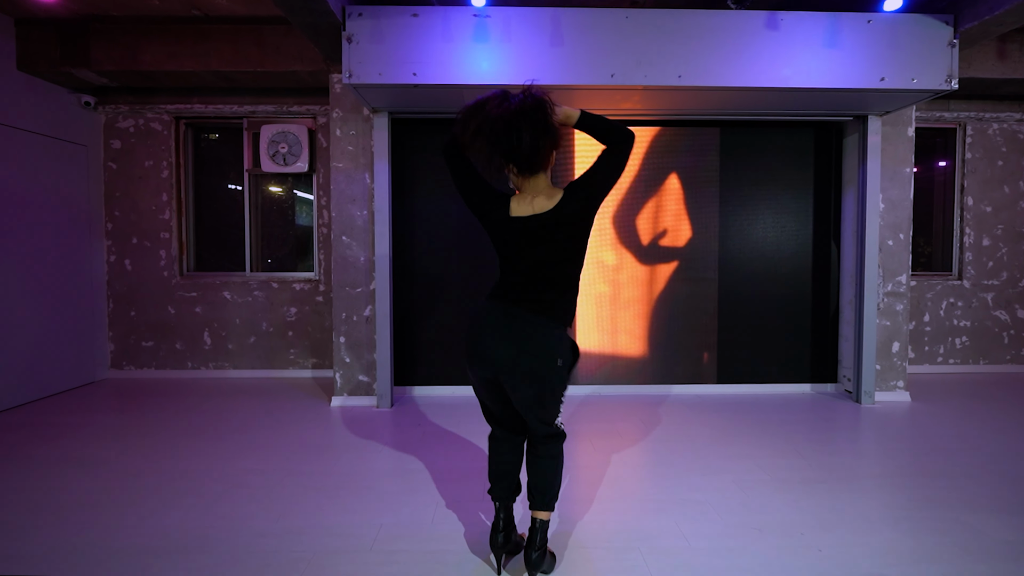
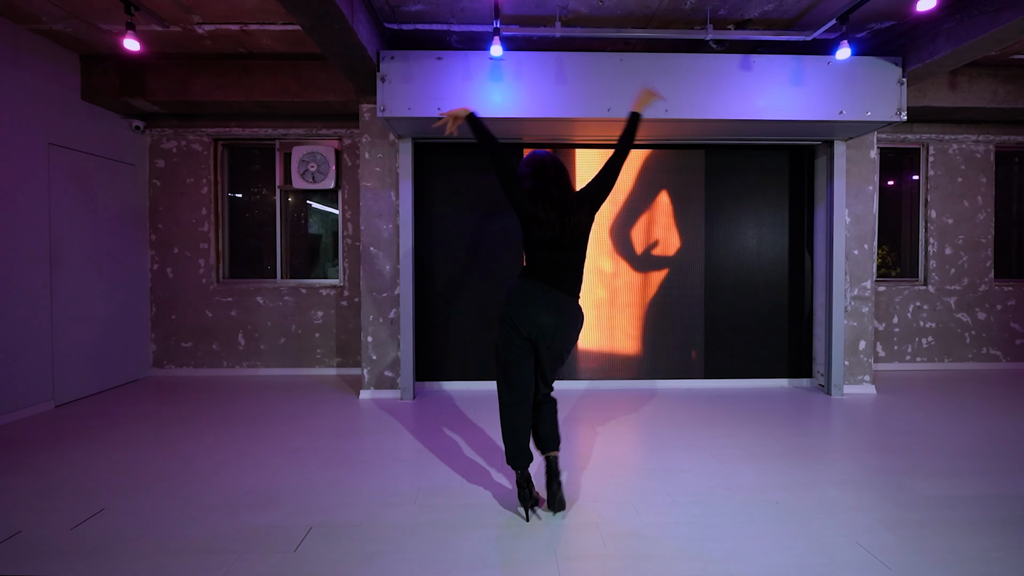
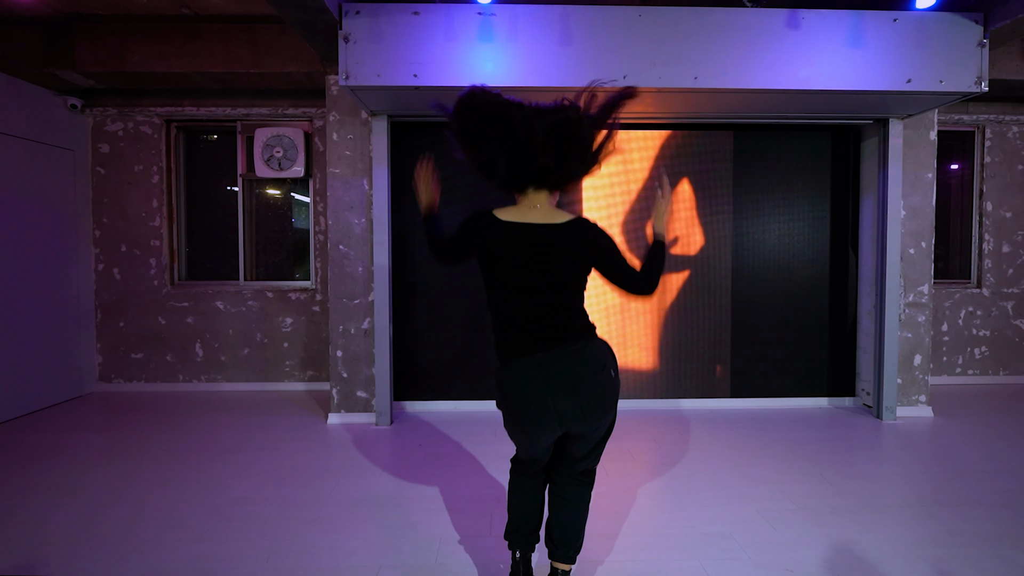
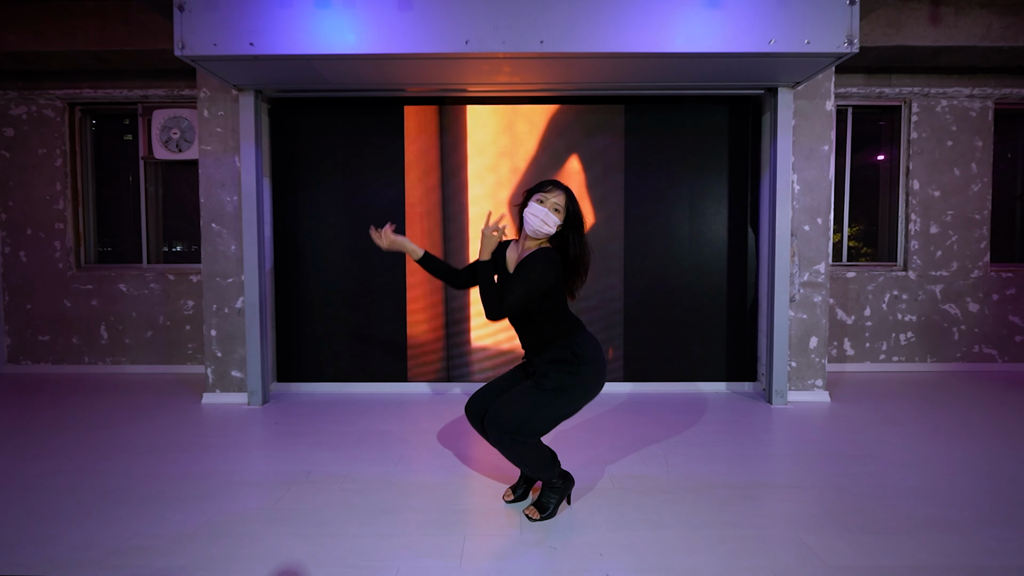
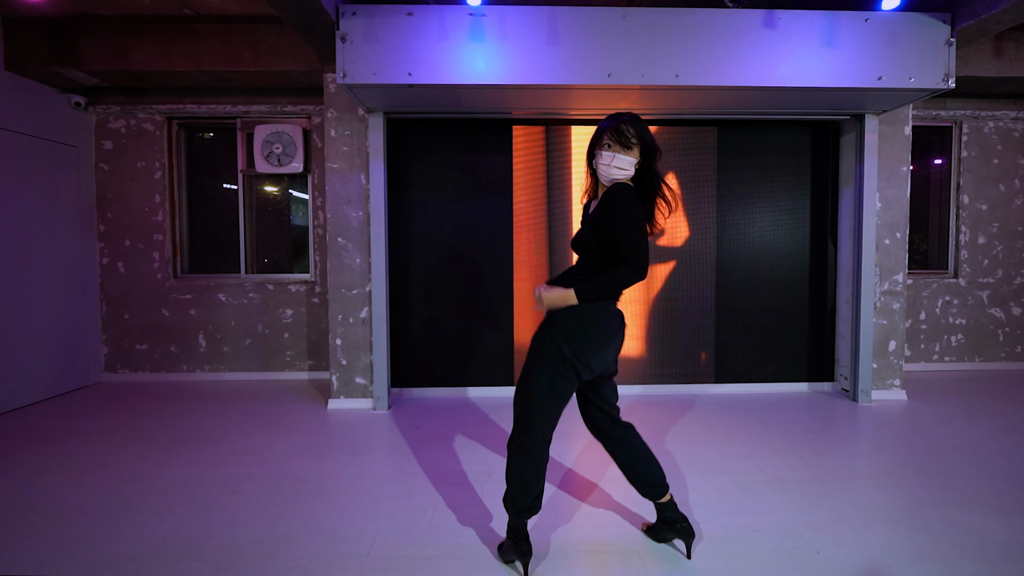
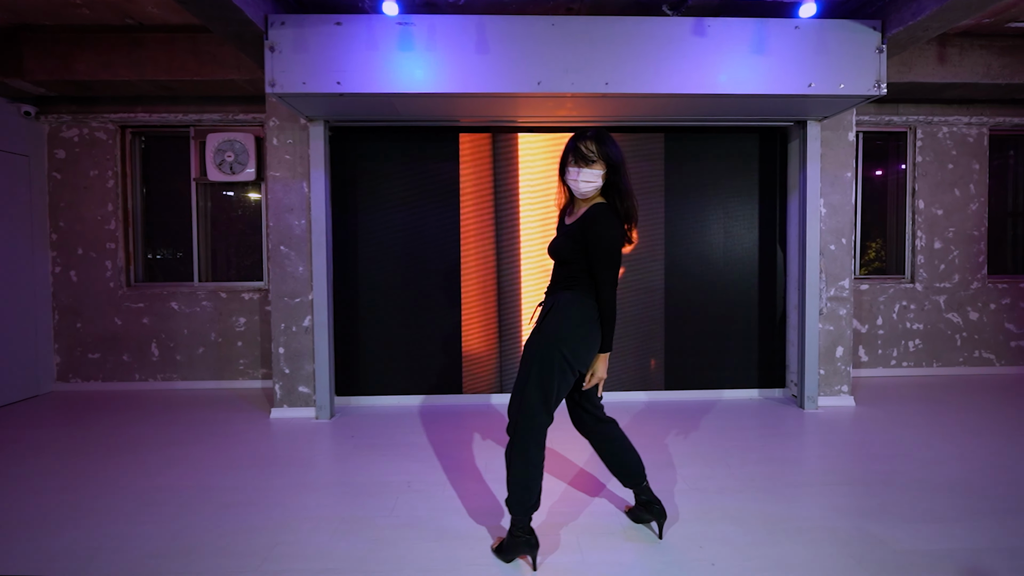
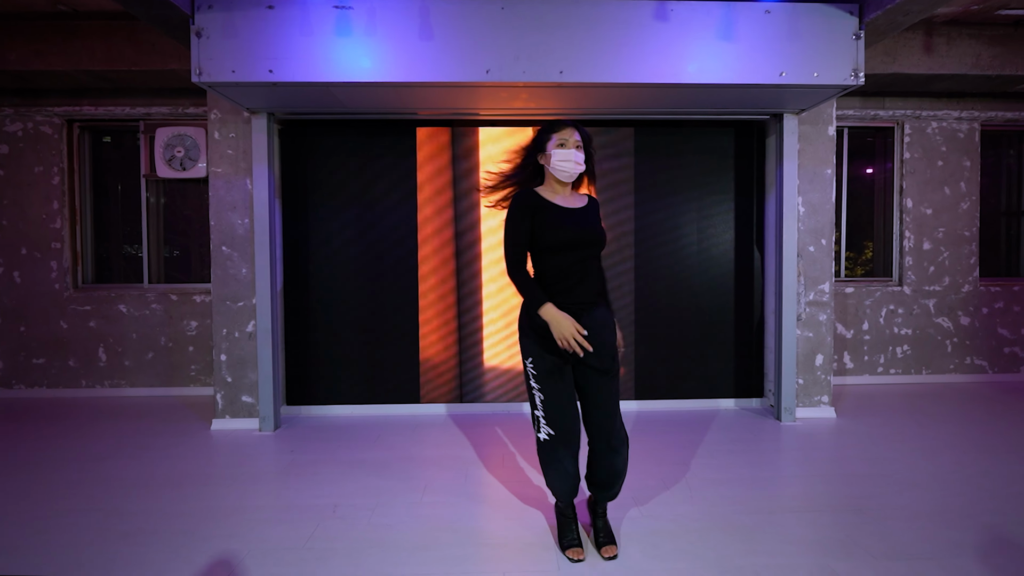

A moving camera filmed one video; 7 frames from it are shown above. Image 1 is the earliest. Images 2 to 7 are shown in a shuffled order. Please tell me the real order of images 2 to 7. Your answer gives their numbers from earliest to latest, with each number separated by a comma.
3, 2, 5, 6, 7, 4
